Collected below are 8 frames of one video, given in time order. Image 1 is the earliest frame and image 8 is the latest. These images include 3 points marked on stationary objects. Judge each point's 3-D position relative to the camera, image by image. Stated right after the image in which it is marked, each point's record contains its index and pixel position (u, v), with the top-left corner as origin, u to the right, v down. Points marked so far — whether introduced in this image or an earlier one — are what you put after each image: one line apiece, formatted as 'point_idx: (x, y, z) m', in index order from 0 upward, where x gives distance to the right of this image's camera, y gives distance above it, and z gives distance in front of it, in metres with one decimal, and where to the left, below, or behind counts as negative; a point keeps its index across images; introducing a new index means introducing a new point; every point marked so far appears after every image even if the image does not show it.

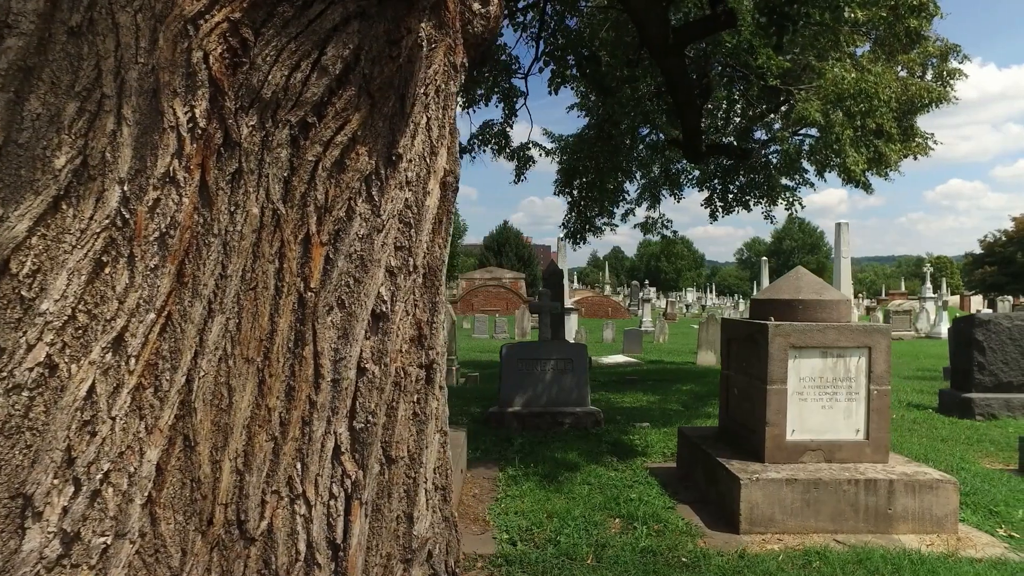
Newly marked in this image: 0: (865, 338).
0: (+4.1, -0.6, +4.6) m
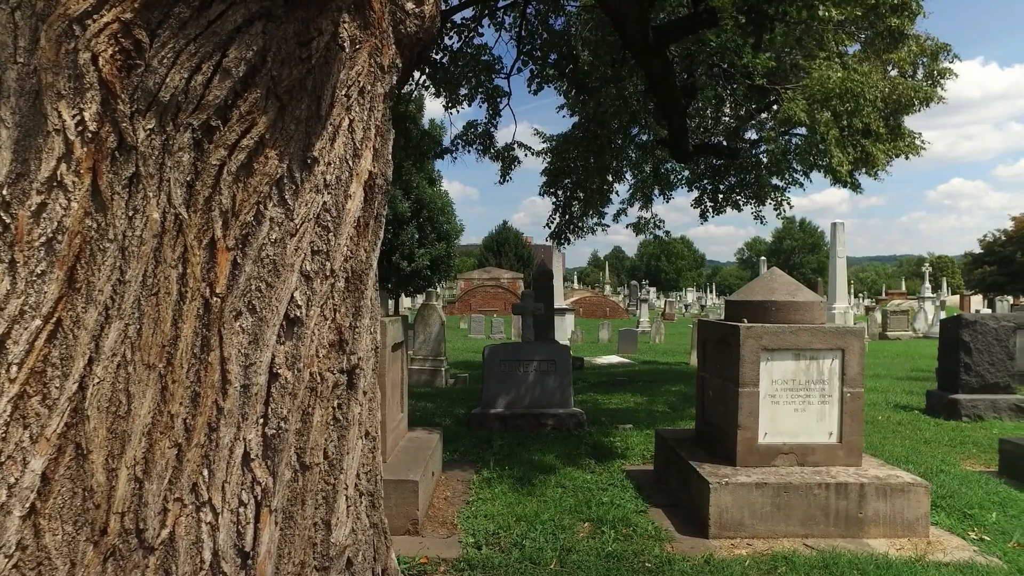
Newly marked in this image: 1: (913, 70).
0: (+3.7, -0.6, +4.6) m
1: (+11.4, +6.2, +11.6) m
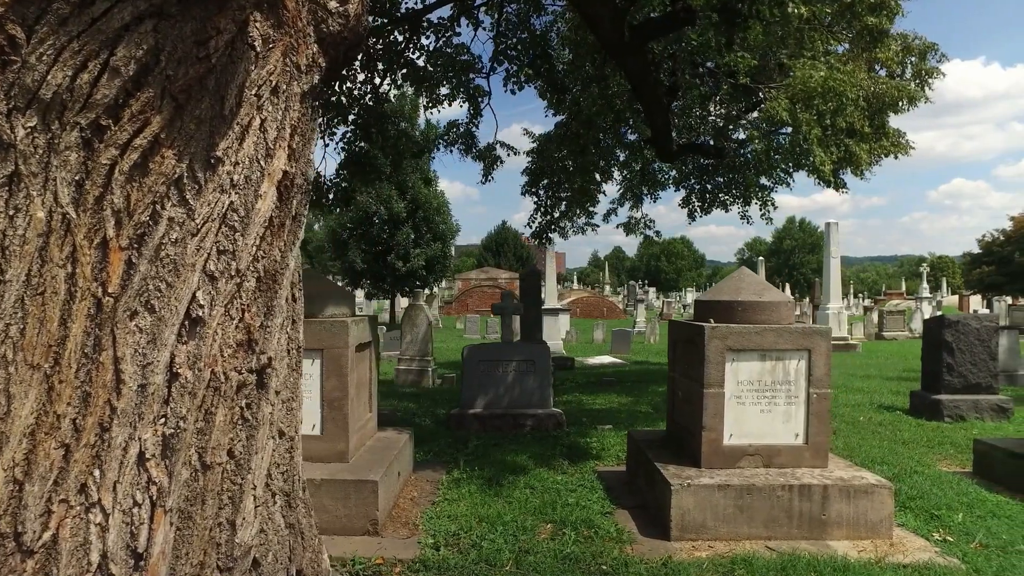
0: (+3.3, -0.6, +4.6) m
1: (+11.0, +6.2, +11.6) m
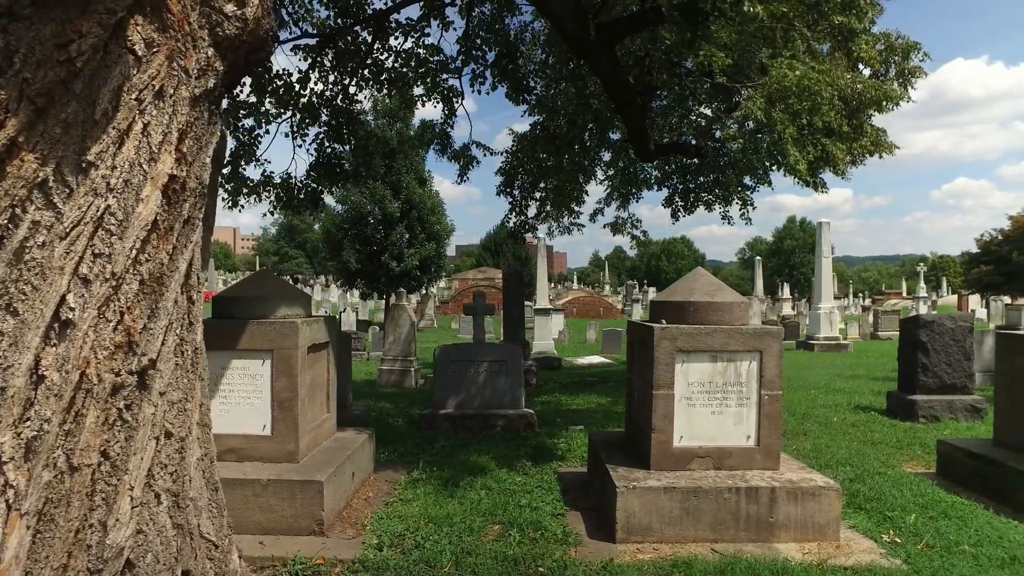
0: (+2.7, -0.6, +4.6) m
1: (+10.4, +6.2, +11.5) m
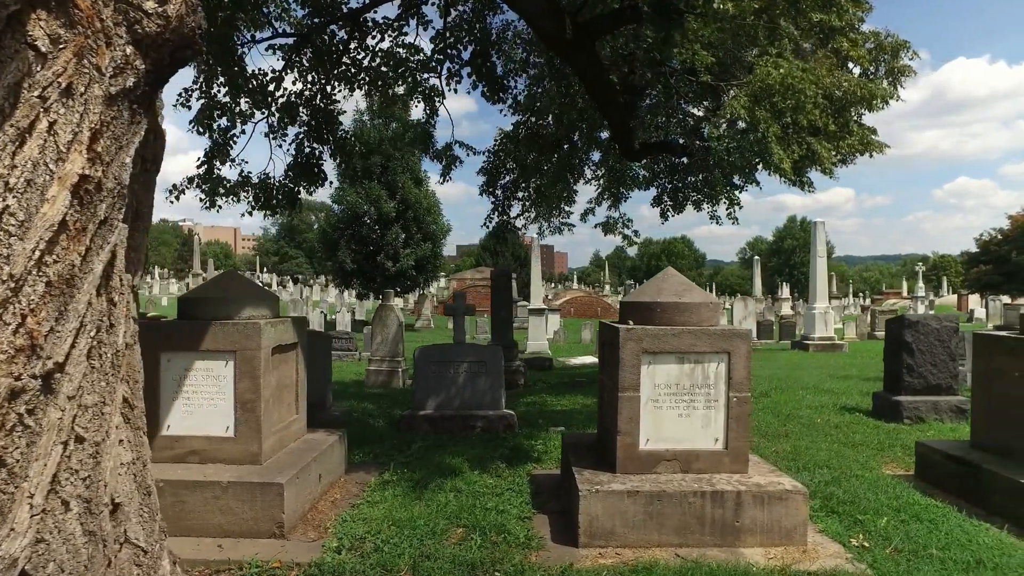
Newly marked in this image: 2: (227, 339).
0: (+2.3, -0.6, +4.5) m
1: (+10.0, +6.2, +11.4) m
2: (-3.2, -0.6, +4.6) m
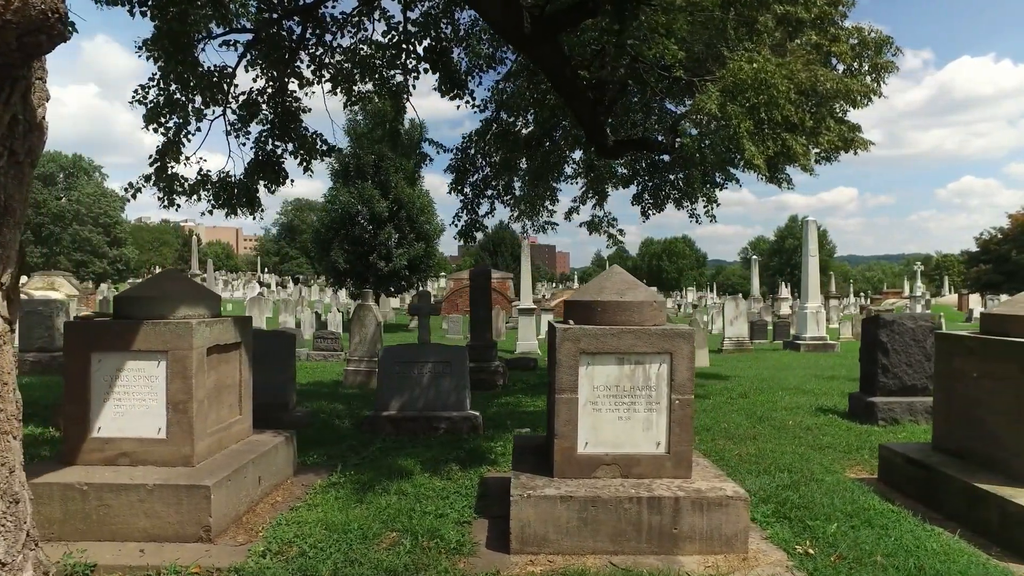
0: (+1.6, -0.6, +4.4) m
1: (+9.4, +6.3, +11.3) m
2: (-3.9, -0.6, +4.5) m
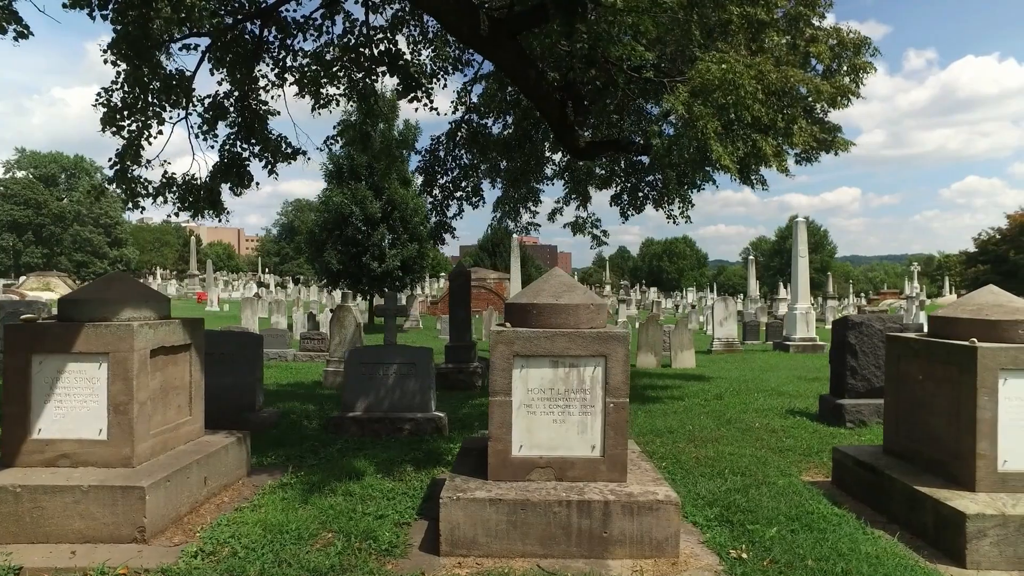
0: (+1.0, -0.6, +4.4) m
1: (+8.7, +6.2, +11.2) m
2: (-4.6, -0.6, +4.6) m
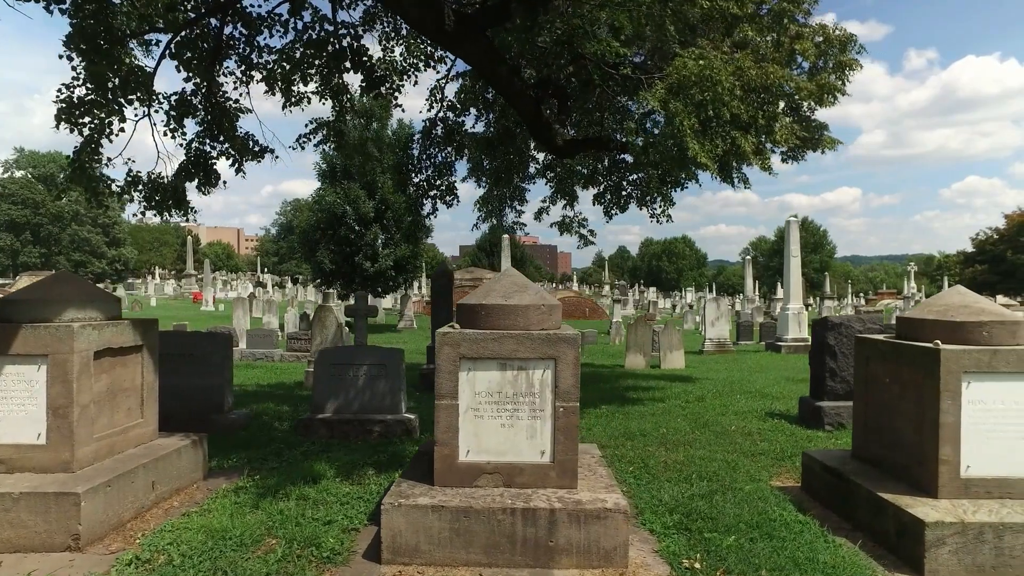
0: (+0.4, -0.6, +4.2) m
1: (+8.2, +6.2, +11.1) m
2: (-5.2, -0.6, +4.5) m
